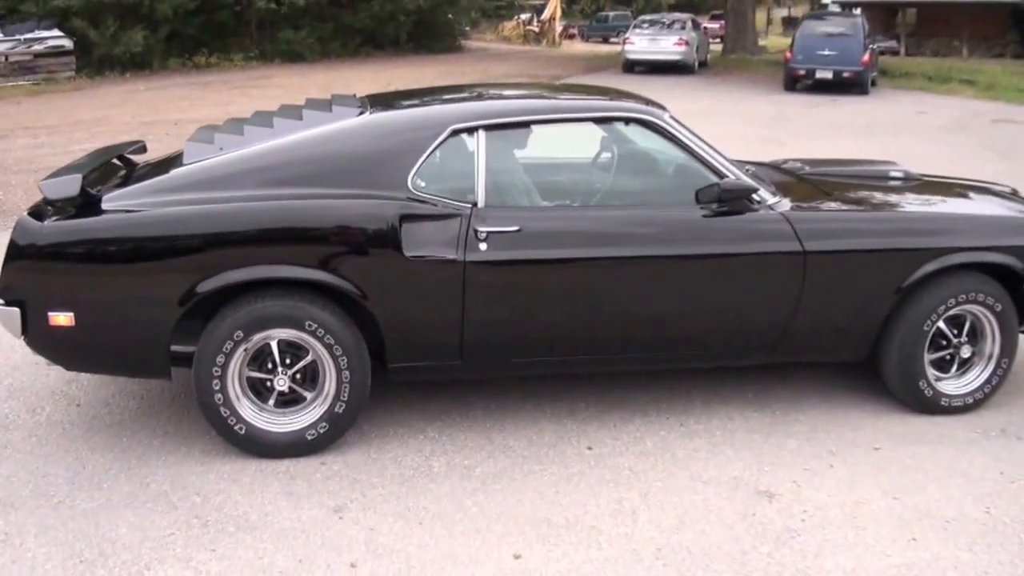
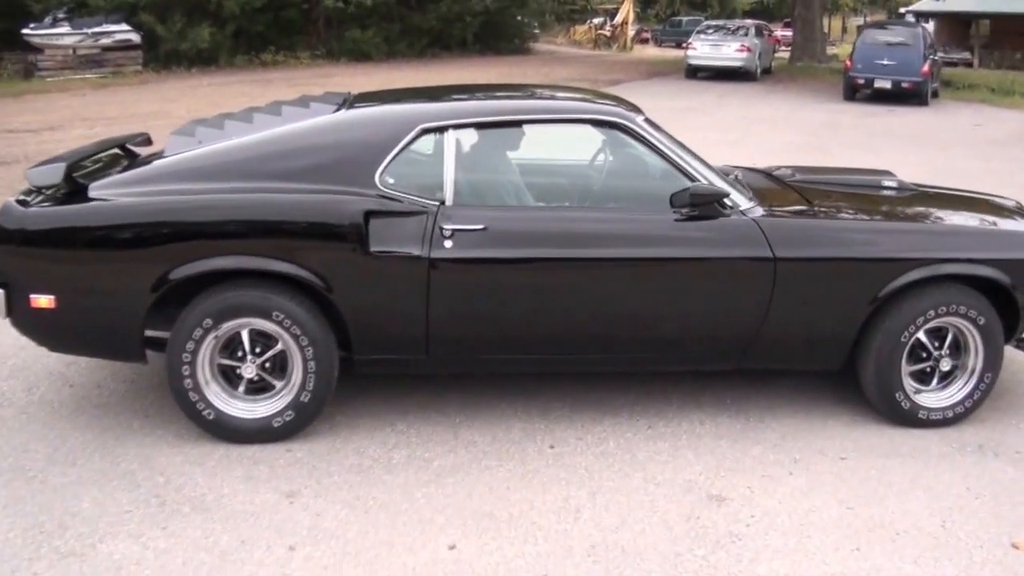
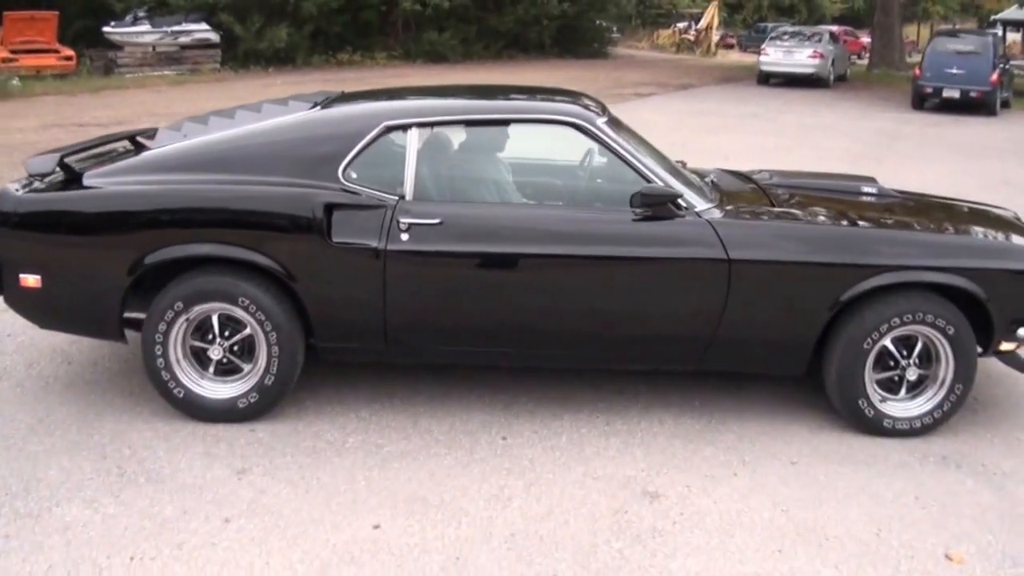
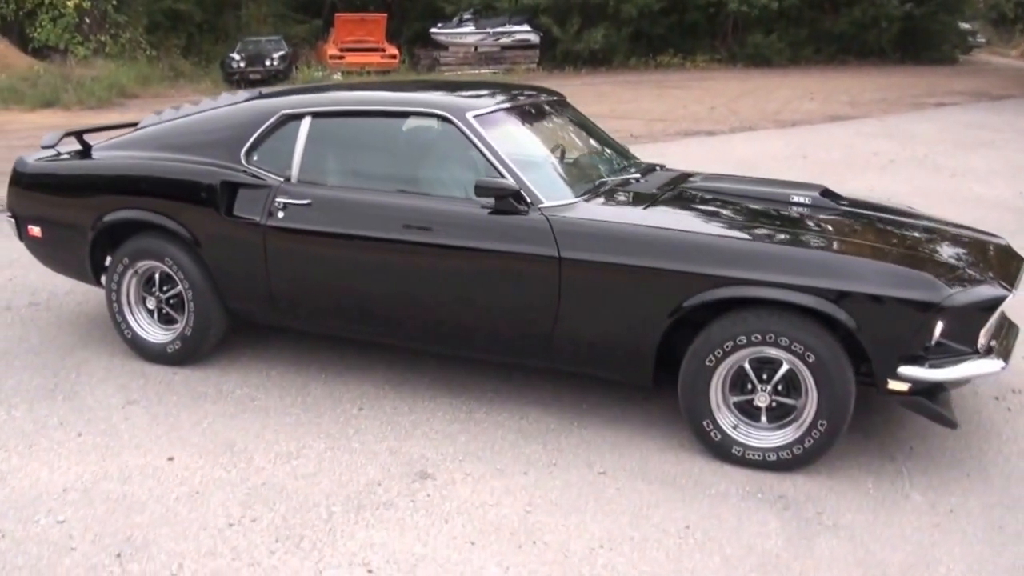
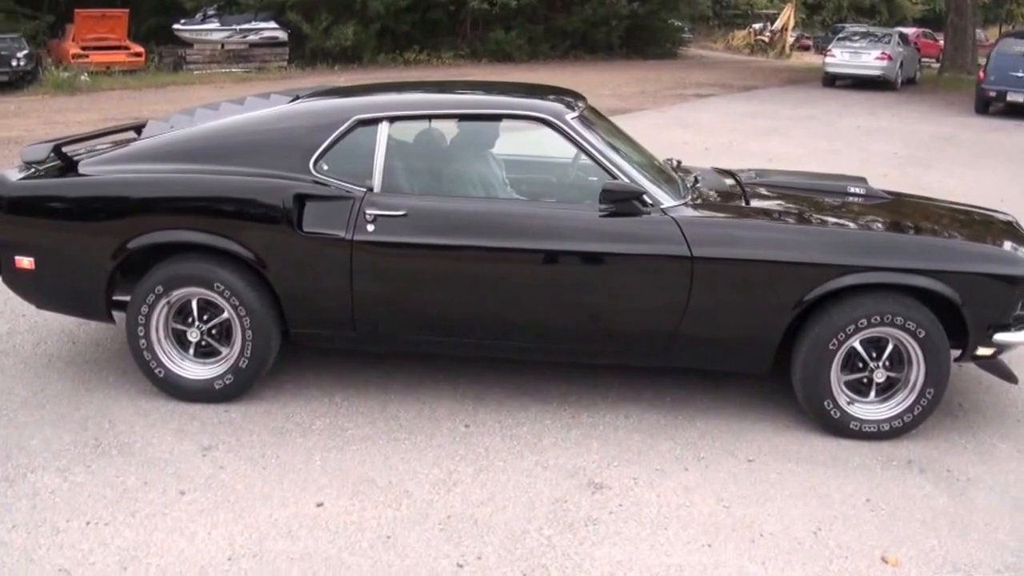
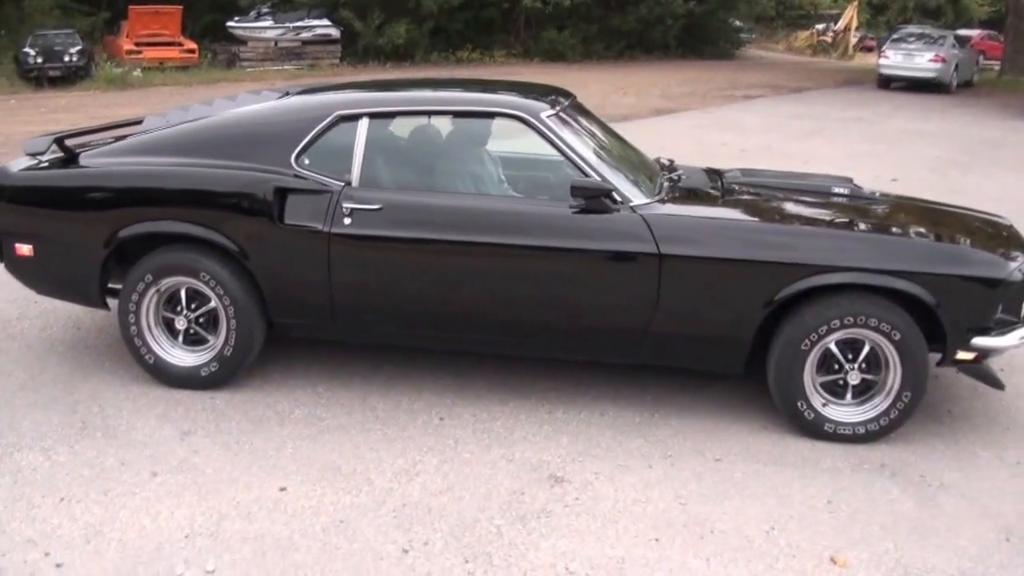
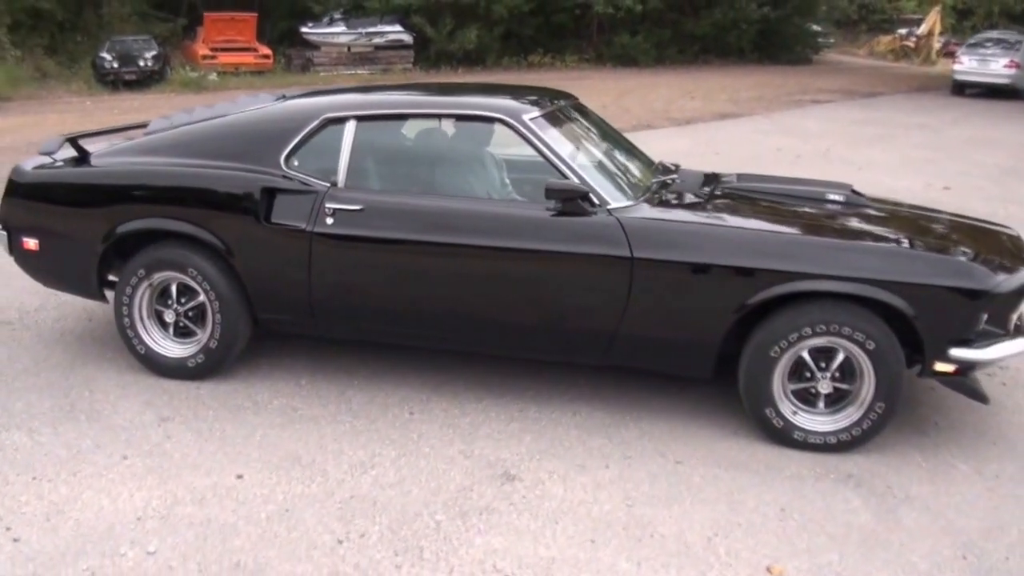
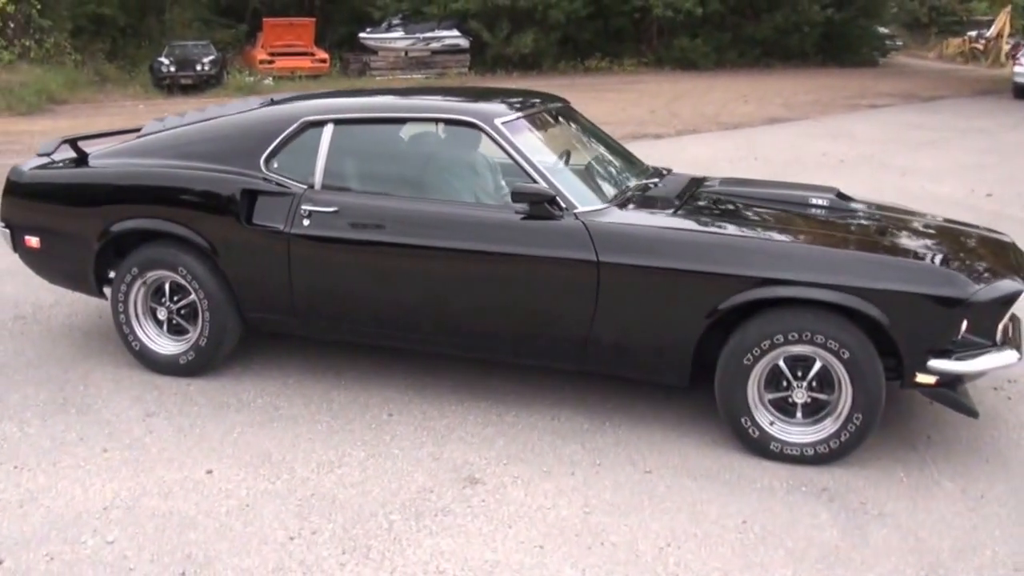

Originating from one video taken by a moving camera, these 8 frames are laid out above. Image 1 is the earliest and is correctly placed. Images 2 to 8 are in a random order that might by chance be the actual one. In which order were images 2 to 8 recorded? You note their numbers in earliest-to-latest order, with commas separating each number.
2, 3, 5, 6, 7, 8, 4
